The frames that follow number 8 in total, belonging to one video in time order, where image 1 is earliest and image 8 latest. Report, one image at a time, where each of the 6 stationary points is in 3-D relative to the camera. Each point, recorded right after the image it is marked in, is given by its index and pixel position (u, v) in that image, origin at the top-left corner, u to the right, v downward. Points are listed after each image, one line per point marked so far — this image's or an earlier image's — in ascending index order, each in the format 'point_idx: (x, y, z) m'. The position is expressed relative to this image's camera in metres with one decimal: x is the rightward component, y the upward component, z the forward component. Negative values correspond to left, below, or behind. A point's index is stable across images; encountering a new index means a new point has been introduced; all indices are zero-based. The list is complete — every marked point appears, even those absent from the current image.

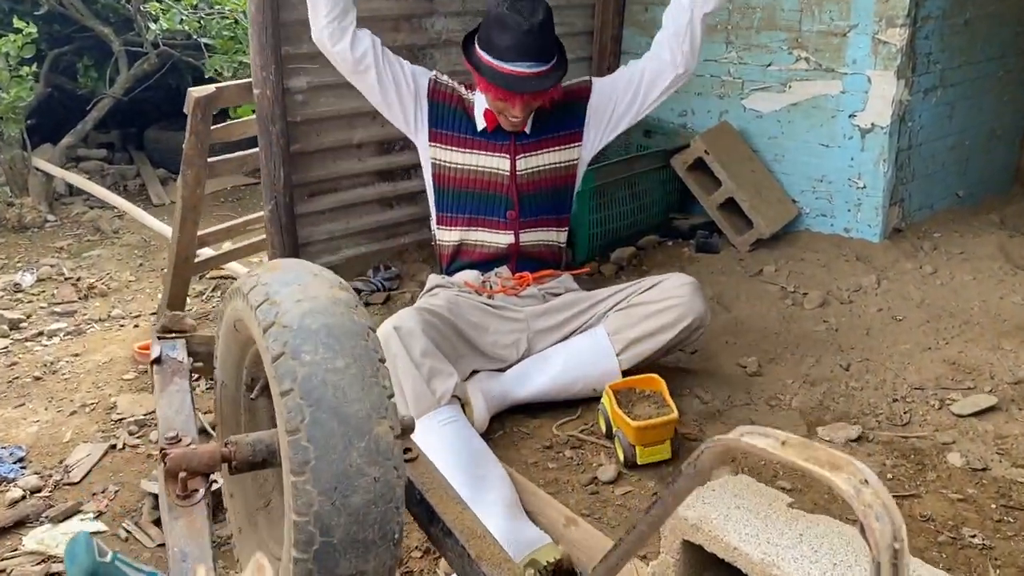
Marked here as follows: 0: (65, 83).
0: (-3.0, +1.4, +5.9) m
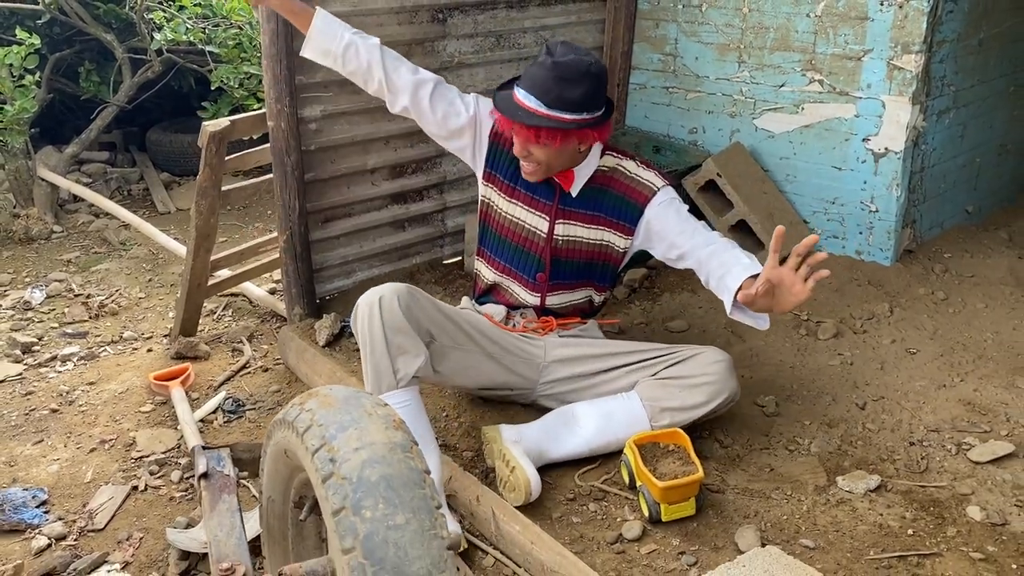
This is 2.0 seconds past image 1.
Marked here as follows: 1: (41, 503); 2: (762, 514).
0: (-2.9, +1.3, +5.9) m
1: (-1.5, -0.7, +2.8) m
2: (+0.7, -0.6, +2.4) m
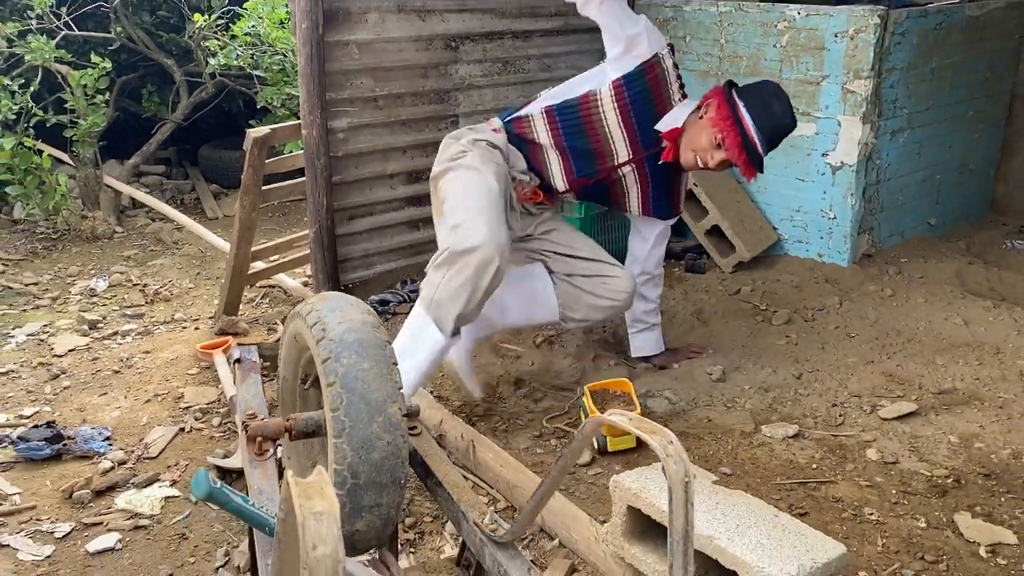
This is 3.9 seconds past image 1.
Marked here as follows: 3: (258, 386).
0: (-2.8, +1.4, +6.6) m
1: (-1.6, -0.6, +3.4) m
2: (+0.6, -0.5, +2.9) m
3: (-0.7, -0.3, +2.5) m
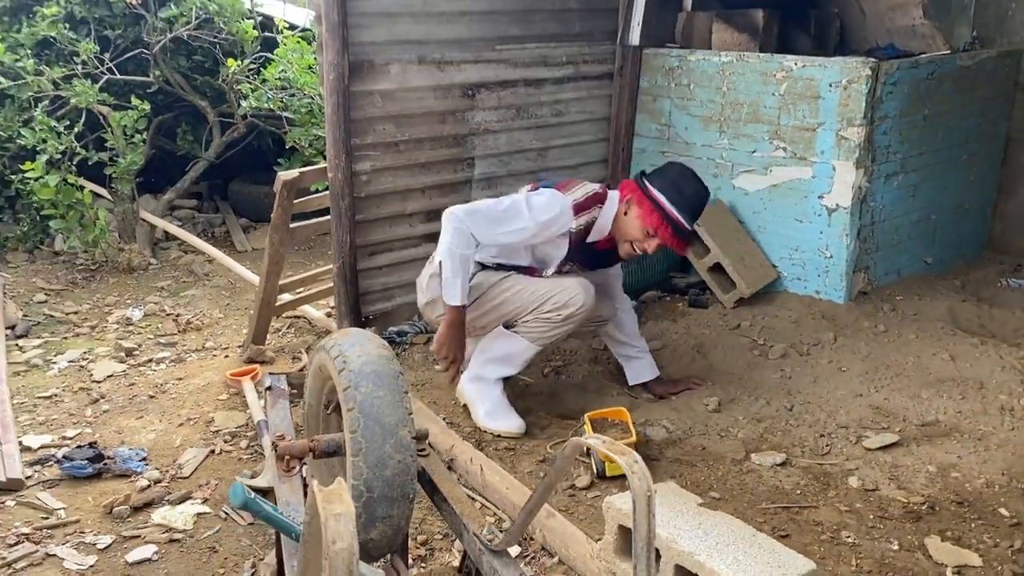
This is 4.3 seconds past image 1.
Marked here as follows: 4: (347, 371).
0: (-2.7, +1.1, +7.0) m
1: (-1.5, -0.7, +3.7) m
2: (+0.6, -0.7, +3.1) m
3: (-0.7, -0.4, +2.7) m
4: (-0.4, -0.2, +2.0) m
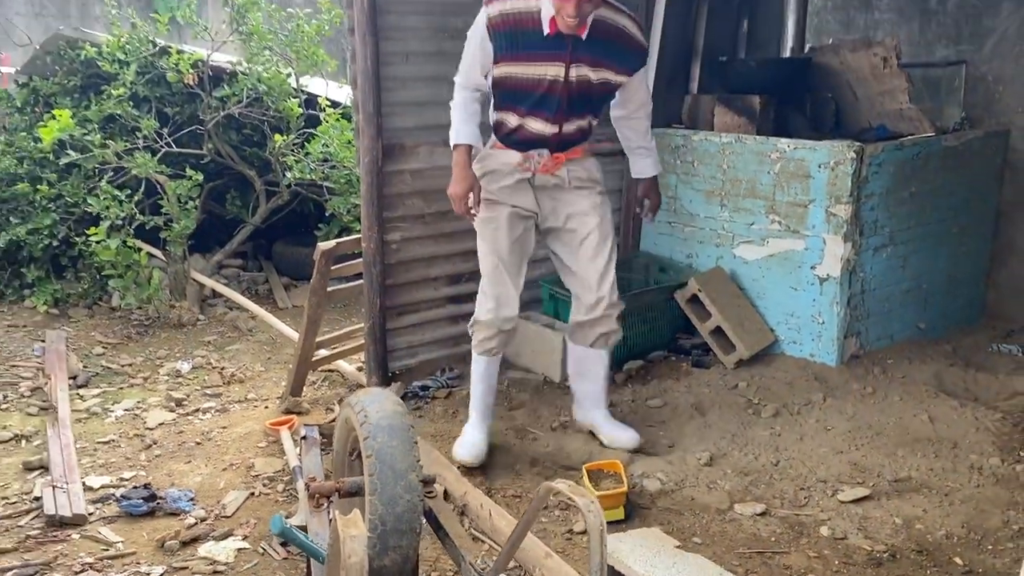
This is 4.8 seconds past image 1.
0: (-2.5, +0.7, +7.5) m
1: (-1.5, -1.0, +4.1) m
2: (+0.6, -0.9, +3.5) m
3: (-0.7, -0.6, +3.1) m
4: (-0.4, -0.4, +2.4) m
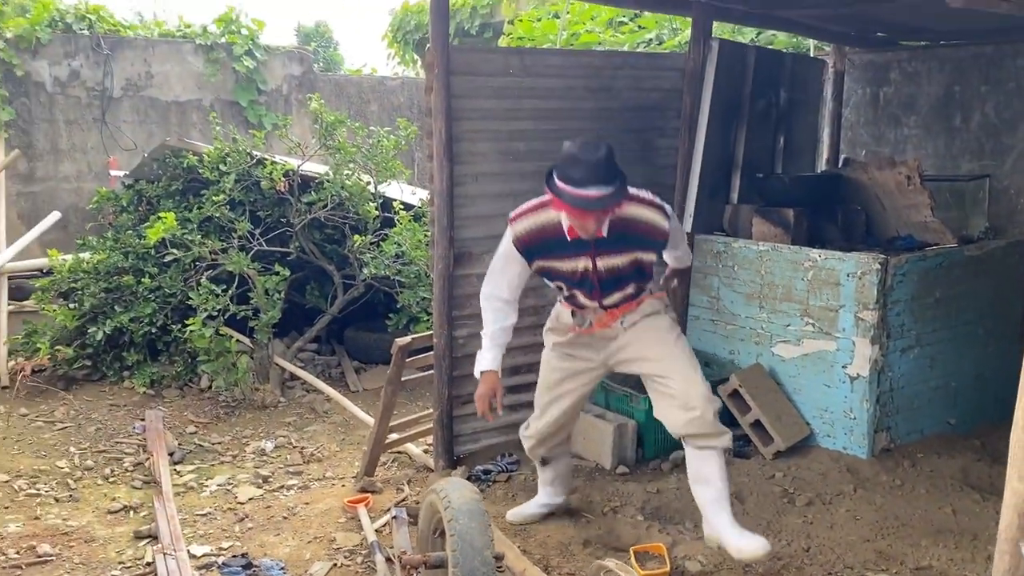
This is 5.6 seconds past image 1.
0: (-2.0, -0.1, +8.3) m
1: (-1.2, -1.5, +4.7) m
2: (+0.9, -1.4, +3.9) m
3: (-0.5, -1.0, +3.7) m
4: (-0.2, -0.7, +3.0) m
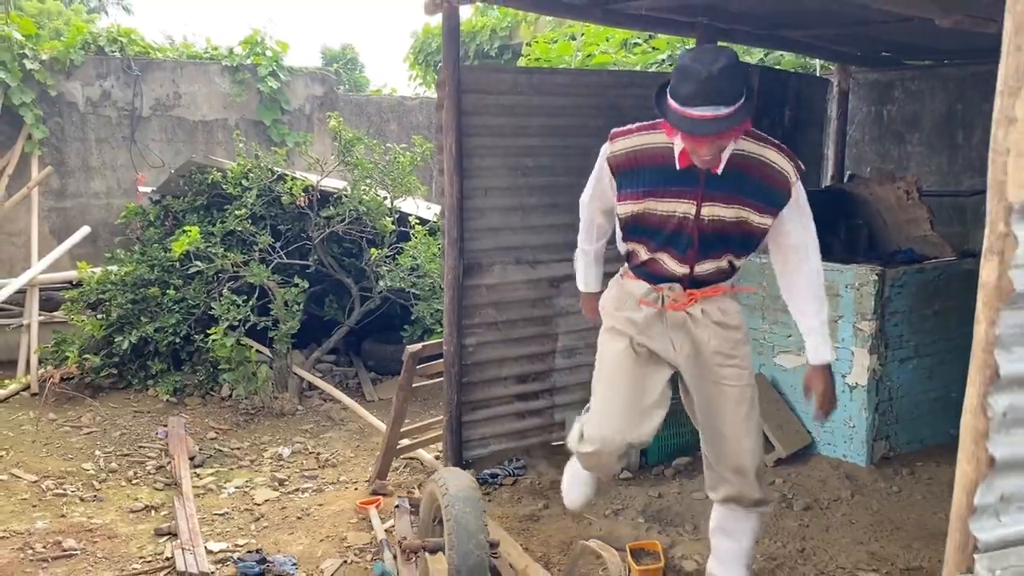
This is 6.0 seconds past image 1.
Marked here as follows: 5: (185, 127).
0: (-1.9, -0.2, +8.5) m
1: (-1.2, -1.5, +4.9) m
2: (+0.9, -1.4, +4.1) m
3: (-0.5, -1.0, +3.8) m
4: (-0.2, -0.7, +3.1) m
5: (-3.8, +1.8, +10.2) m
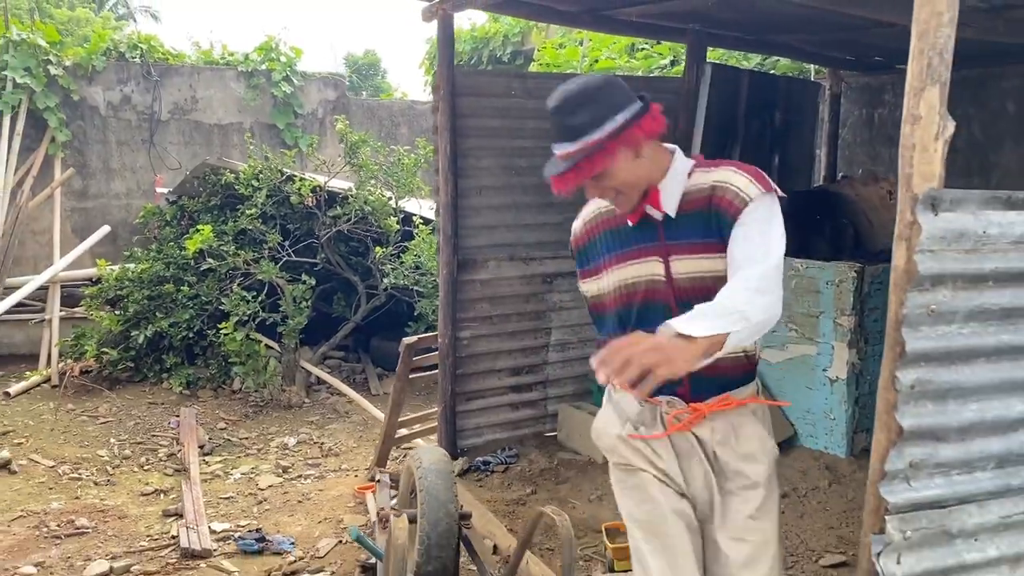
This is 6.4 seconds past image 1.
0: (-1.9, -0.2, +8.8) m
1: (-1.3, -1.5, +5.1) m
2: (+0.8, -1.4, +4.3) m
3: (-0.6, -1.0, +4.1) m
4: (-0.3, -0.7, +3.4) m
5: (-3.7, +1.9, +10.5) m
